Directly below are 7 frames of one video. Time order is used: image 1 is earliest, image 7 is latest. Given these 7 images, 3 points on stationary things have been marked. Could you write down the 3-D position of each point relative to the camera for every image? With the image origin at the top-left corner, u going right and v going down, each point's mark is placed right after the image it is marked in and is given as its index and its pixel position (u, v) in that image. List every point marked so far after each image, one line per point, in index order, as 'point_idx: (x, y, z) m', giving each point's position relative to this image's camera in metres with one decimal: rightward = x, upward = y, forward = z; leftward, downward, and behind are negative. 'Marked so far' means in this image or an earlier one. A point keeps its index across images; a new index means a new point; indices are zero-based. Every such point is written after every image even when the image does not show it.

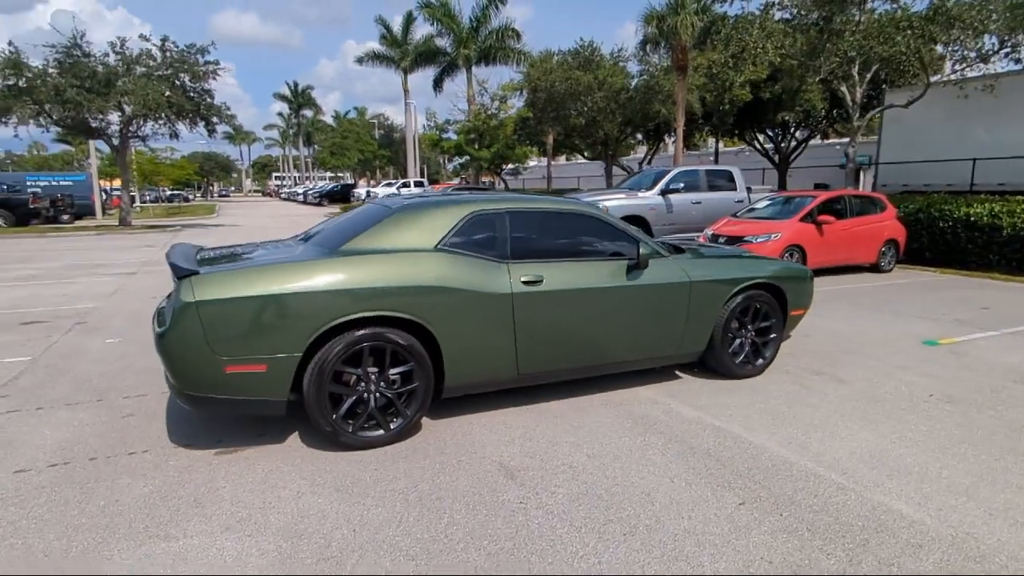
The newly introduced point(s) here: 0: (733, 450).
0: (+1.5, -1.1, +4.0) m
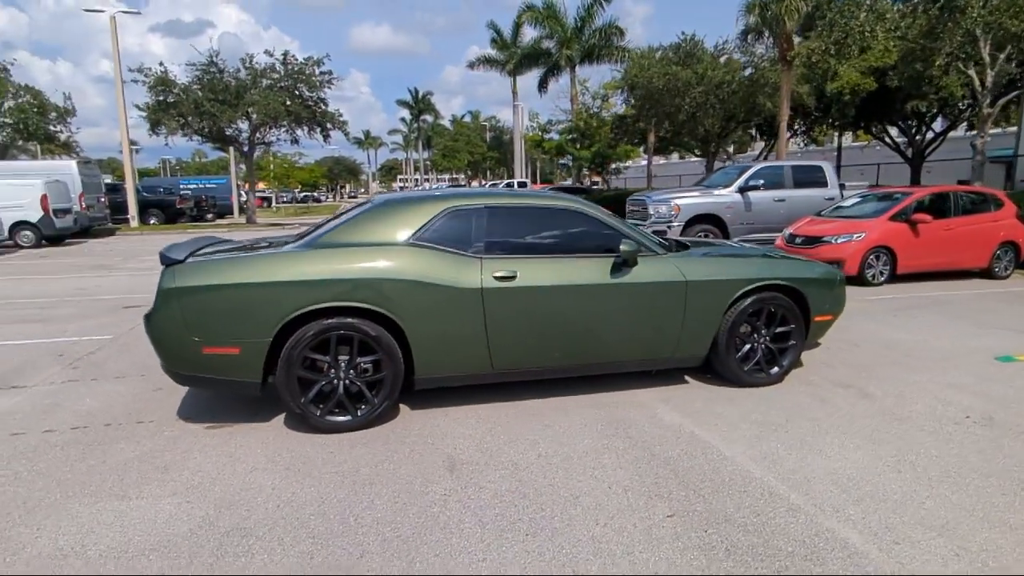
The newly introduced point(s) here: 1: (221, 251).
0: (+1.1, -1.1, +3.8) m
1: (-2.1, +0.2, +4.3) m
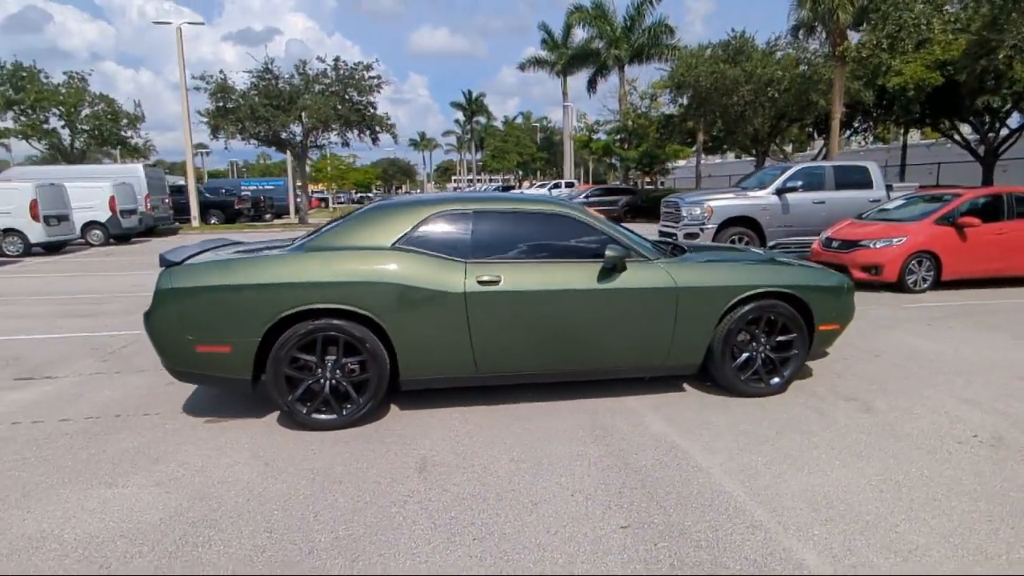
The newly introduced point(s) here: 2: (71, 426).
0: (+0.9, -1.1, +3.7) m
1: (-2.2, +0.2, +4.5) m
2: (-3.4, -1.1, +4.6) m
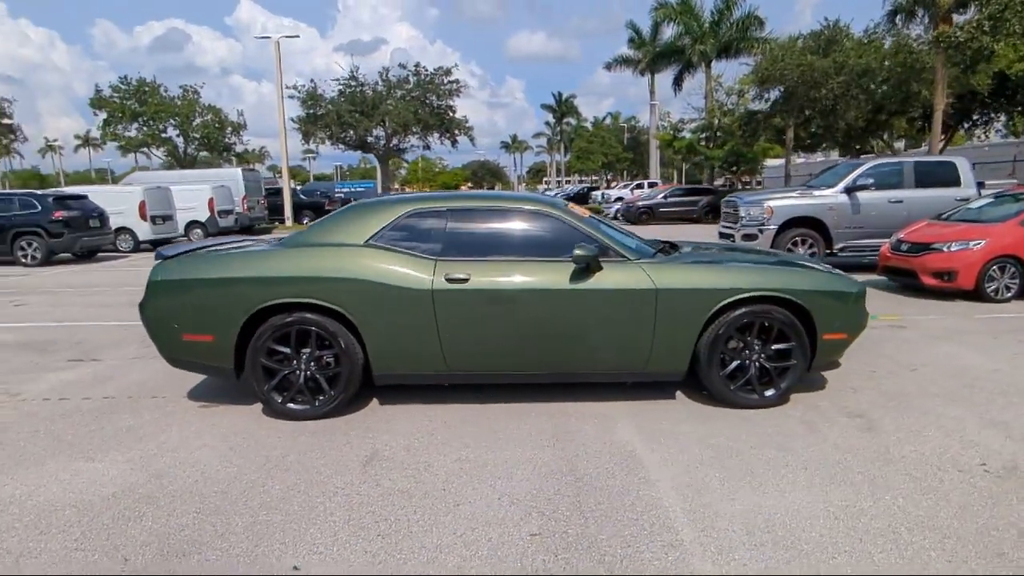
0: (+0.6, -1.1, +3.5) m
1: (-2.4, +0.3, +4.8) m
2: (-3.6, -1.0, +5.1) m
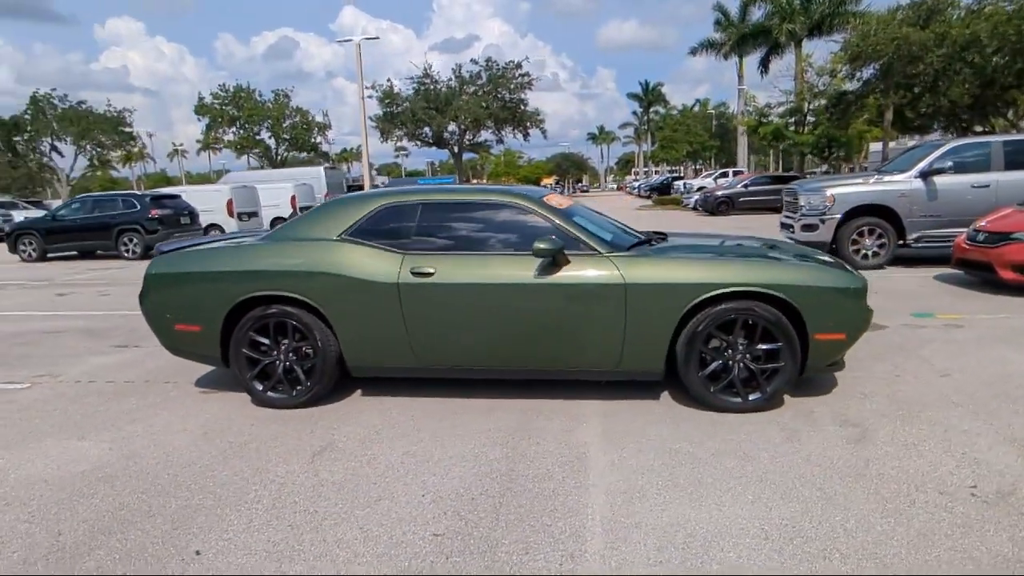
0: (+0.2, -1.1, +3.4) m
1: (-2.6, +0.4, +5.1) m
2: (-3.7, -0.9, +5.5) m
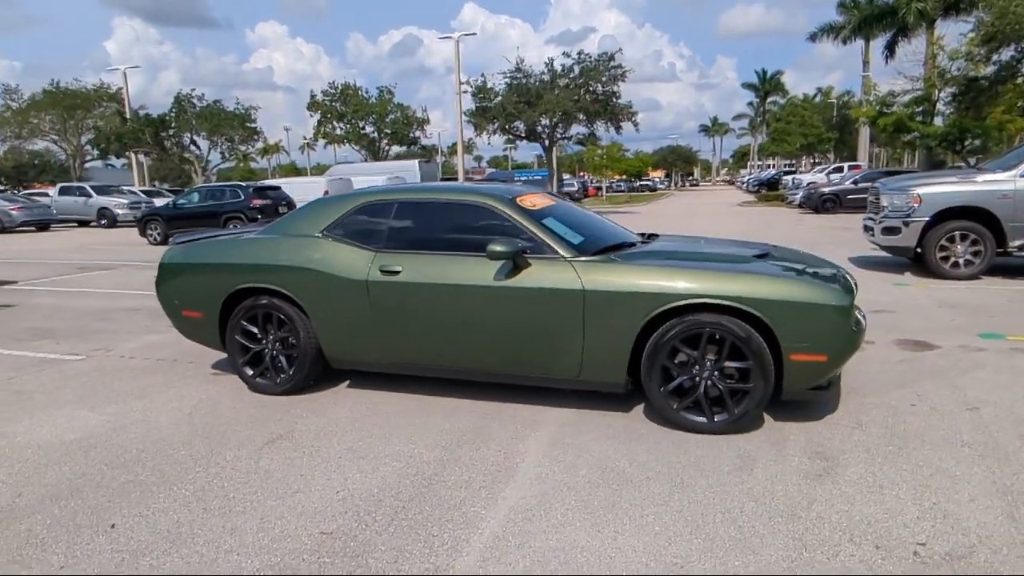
0: (-0.3, -1.1, +3.3) m
1: (-2.7, +0.5, +5.4) m
2: (-3.7, -0.8, +6.1) m
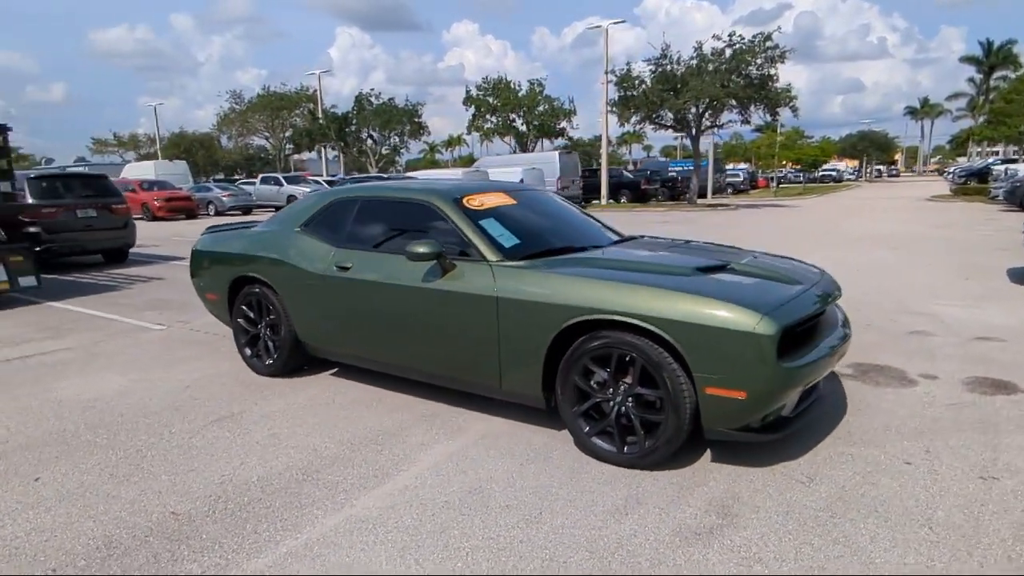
0: (-1.0, -1.1, +3.3) m
1: (-2.7, +0.6, +6.0) m
2: (-3.6, -0.6, +6.9) m
